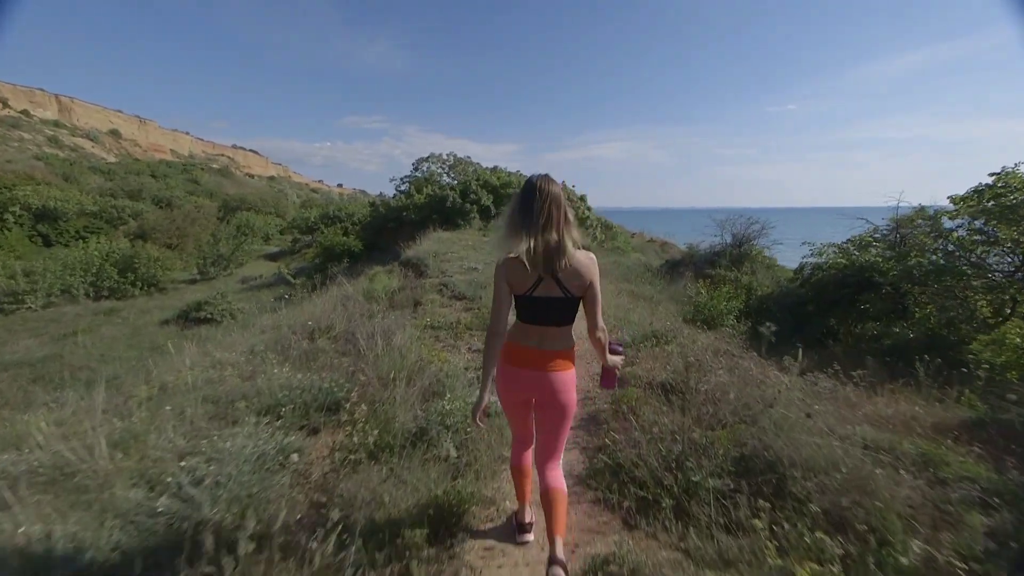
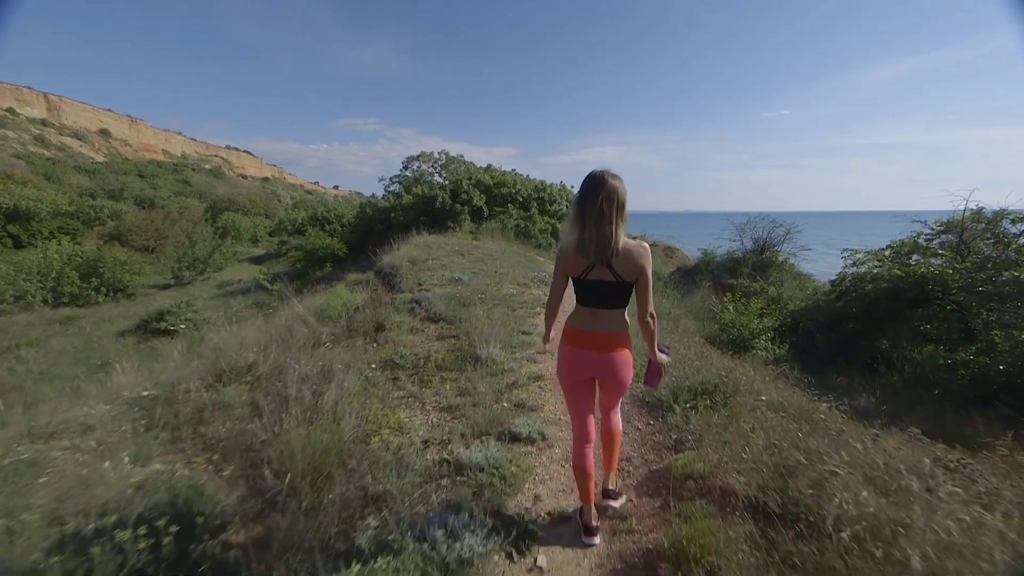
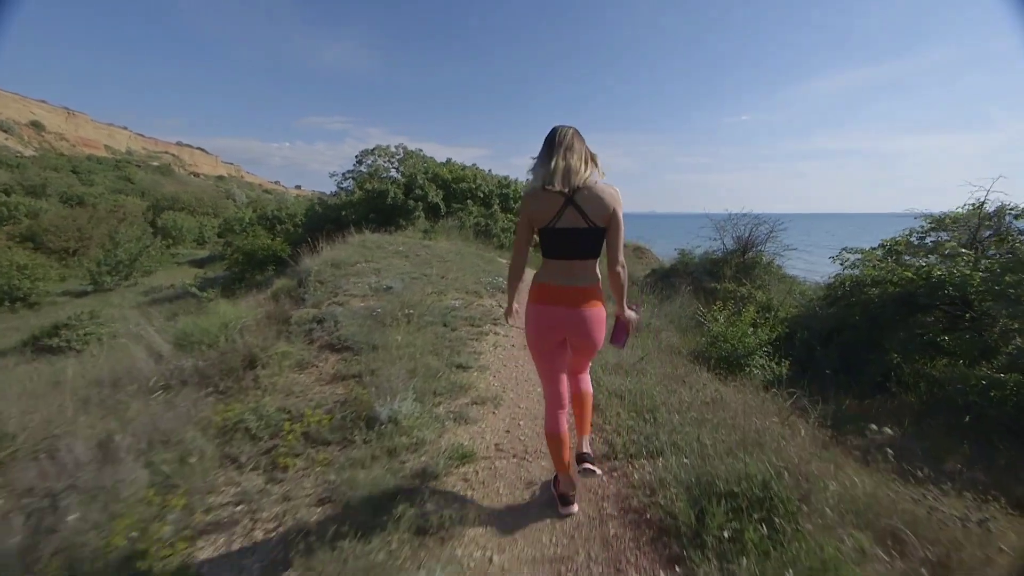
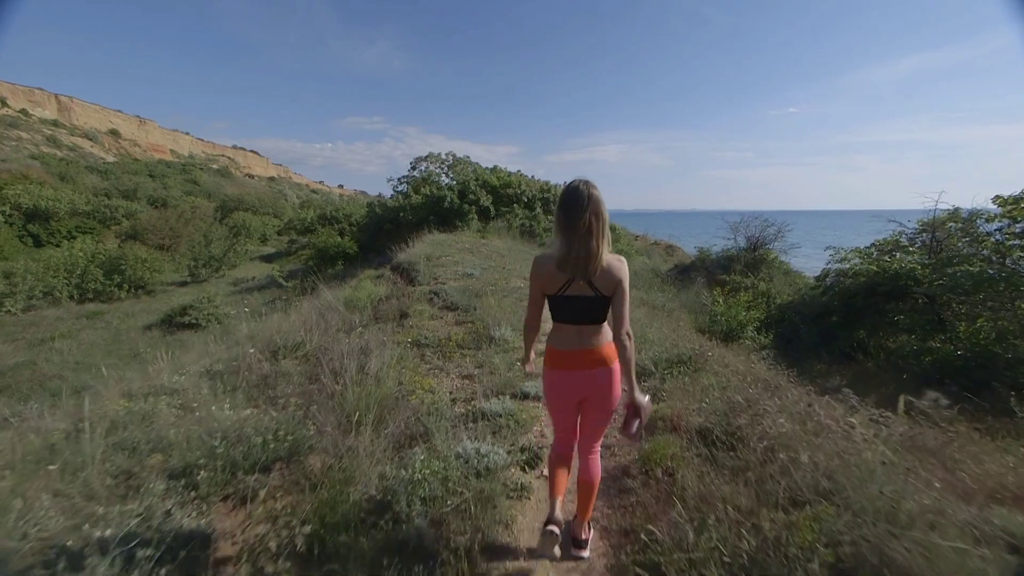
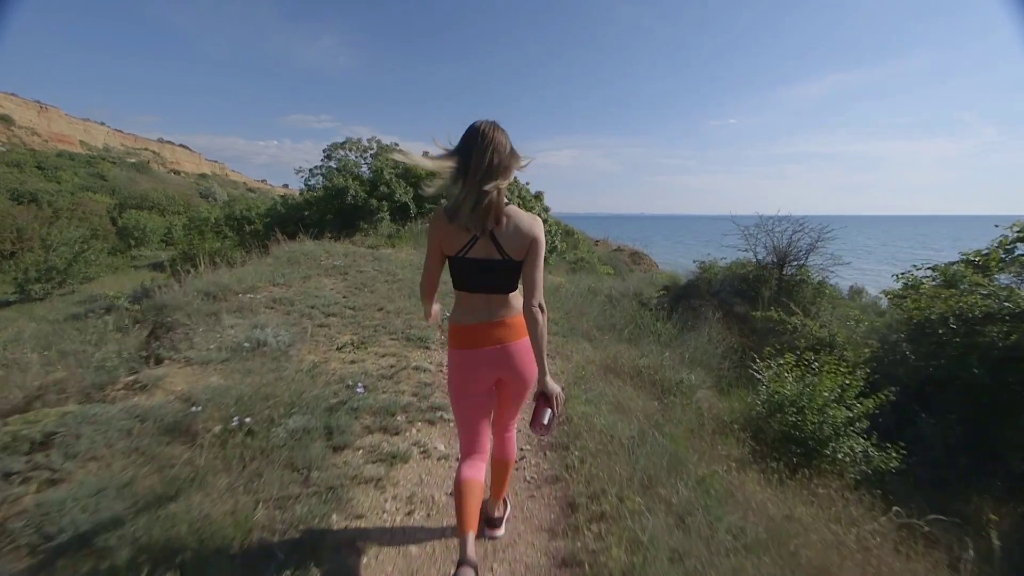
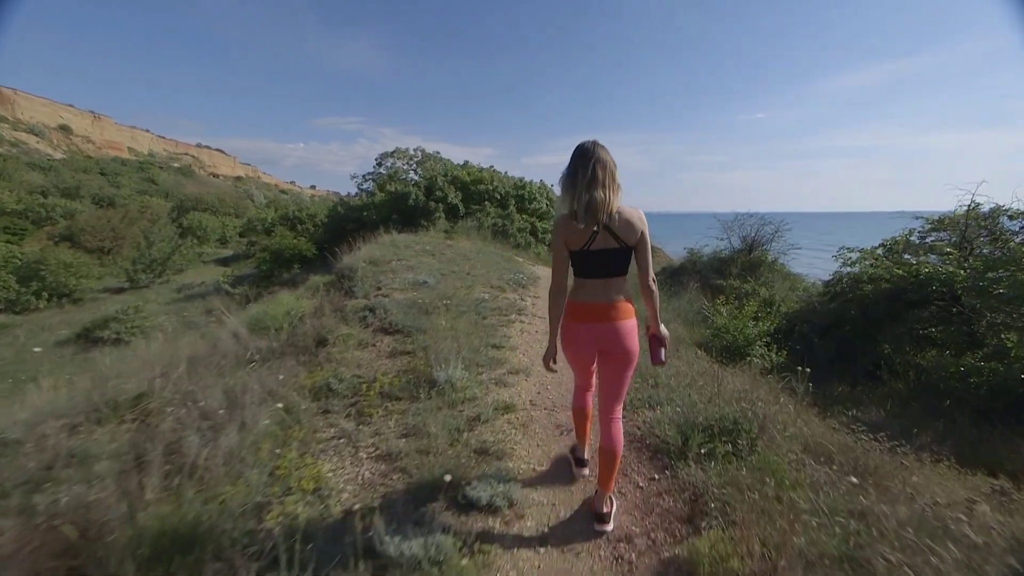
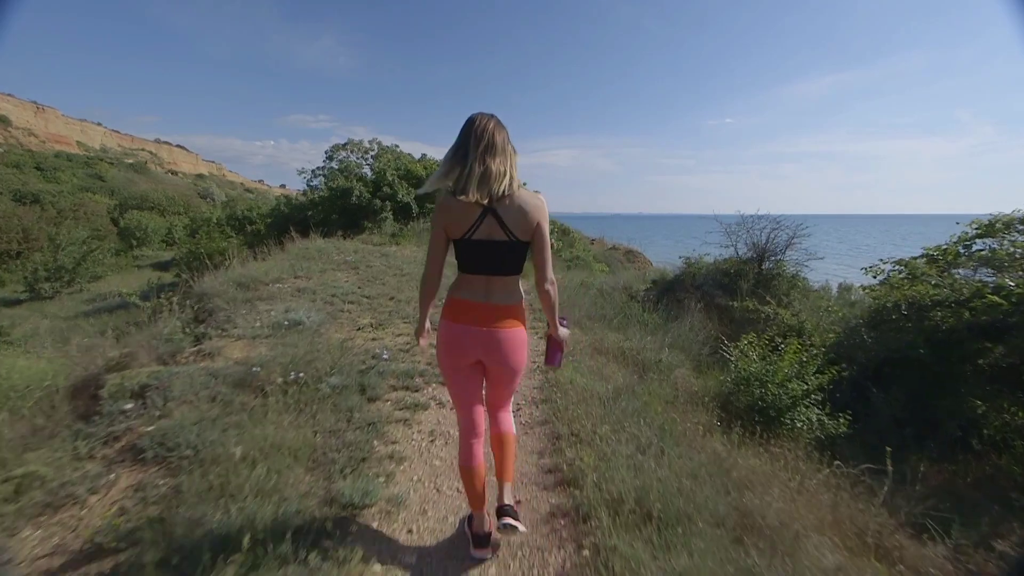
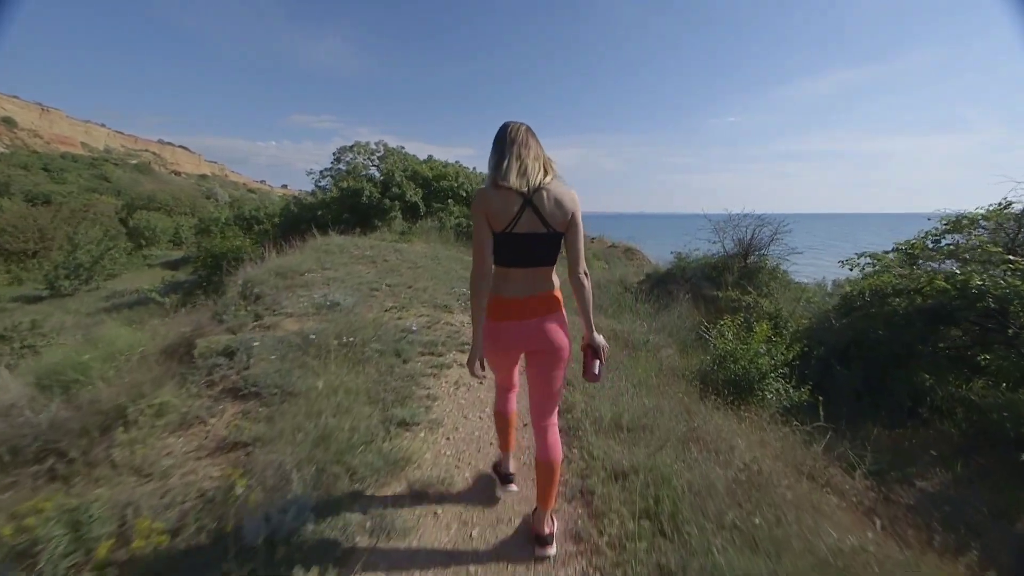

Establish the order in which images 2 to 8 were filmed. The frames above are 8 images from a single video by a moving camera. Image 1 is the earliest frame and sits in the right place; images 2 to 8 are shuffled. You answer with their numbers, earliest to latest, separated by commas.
4, 2, 6, 3, 8, 7, 5
